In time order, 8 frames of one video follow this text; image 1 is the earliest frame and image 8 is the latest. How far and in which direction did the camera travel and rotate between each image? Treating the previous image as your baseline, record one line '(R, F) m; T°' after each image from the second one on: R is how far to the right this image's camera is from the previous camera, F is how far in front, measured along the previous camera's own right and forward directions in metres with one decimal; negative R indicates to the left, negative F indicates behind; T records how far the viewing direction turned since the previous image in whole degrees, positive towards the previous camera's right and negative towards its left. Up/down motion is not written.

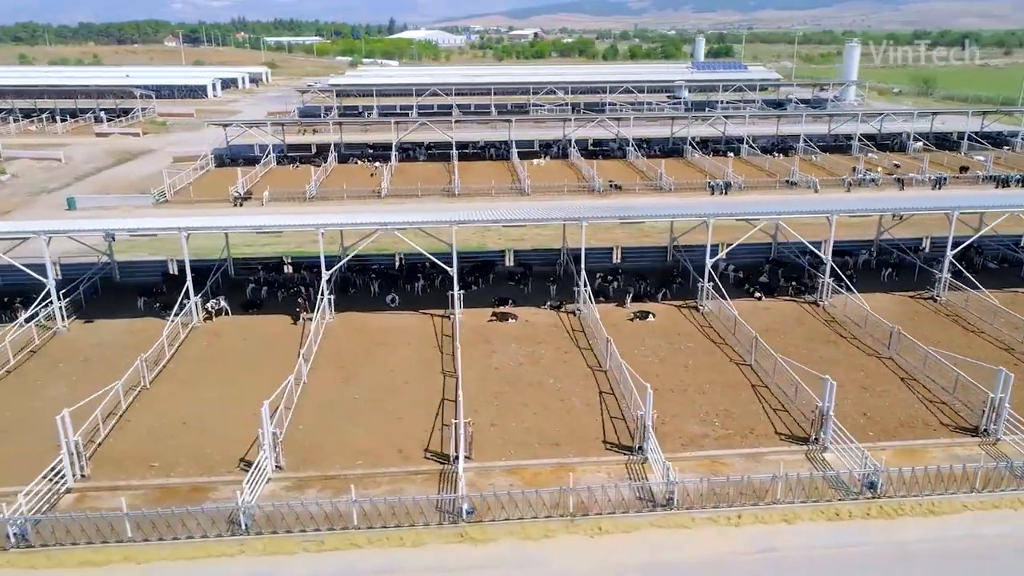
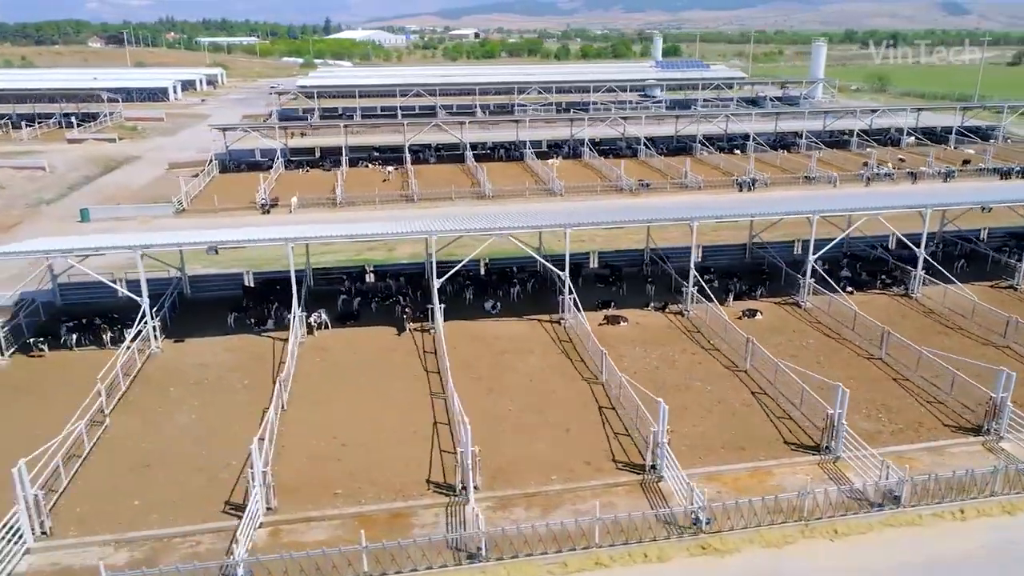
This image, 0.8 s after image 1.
(-5.3, +0.7) m; +5°
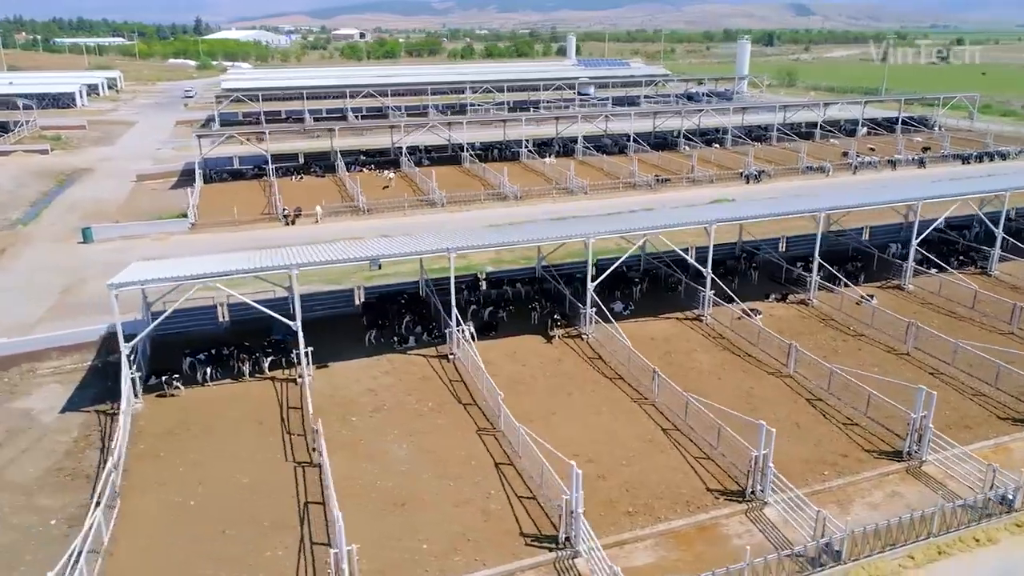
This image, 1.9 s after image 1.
(-7.7, +1.2) m; +9°
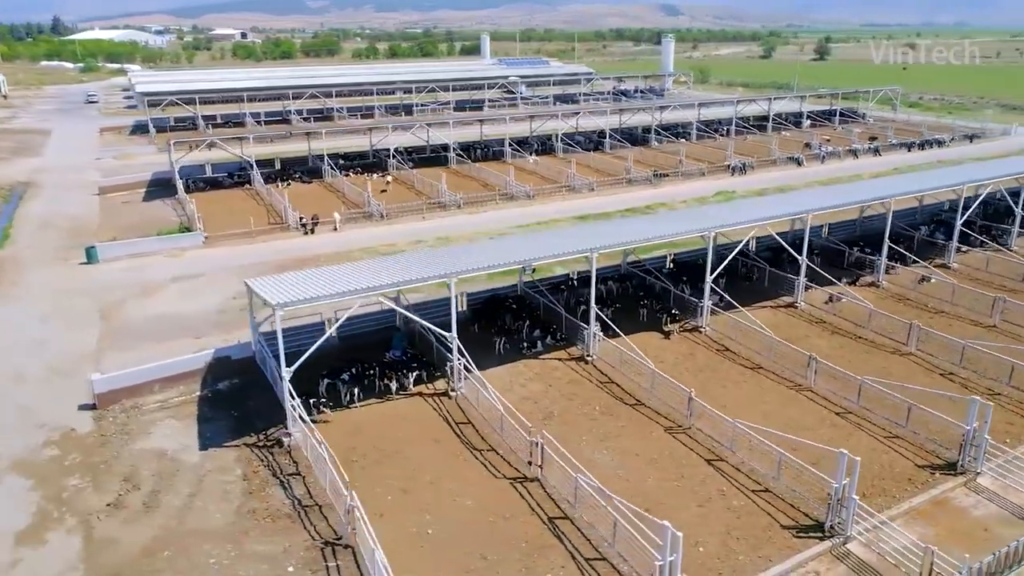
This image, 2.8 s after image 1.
(-6.5, +0.8) m; +9°
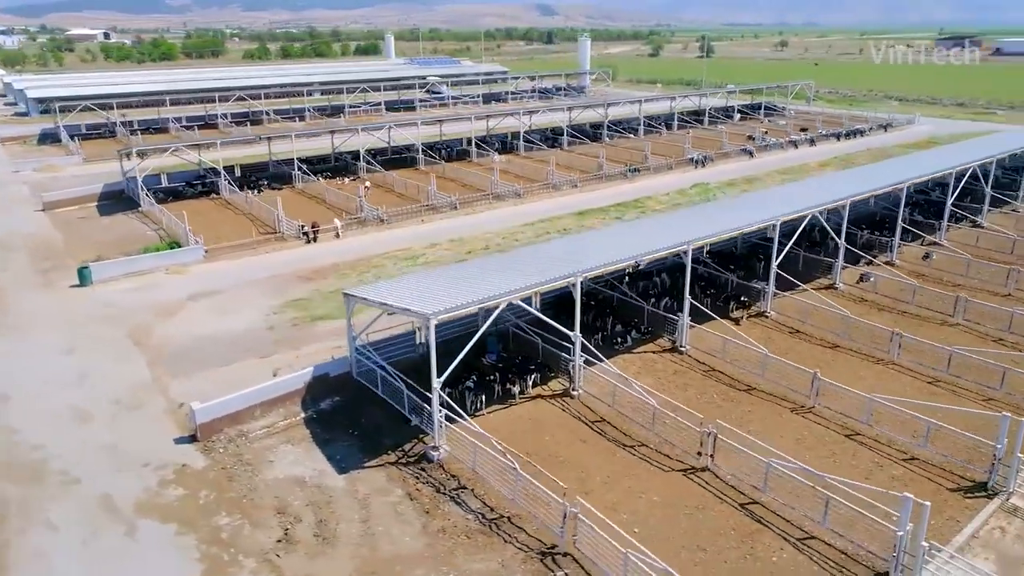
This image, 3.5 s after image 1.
(-5.5, +0.6) m; +9°
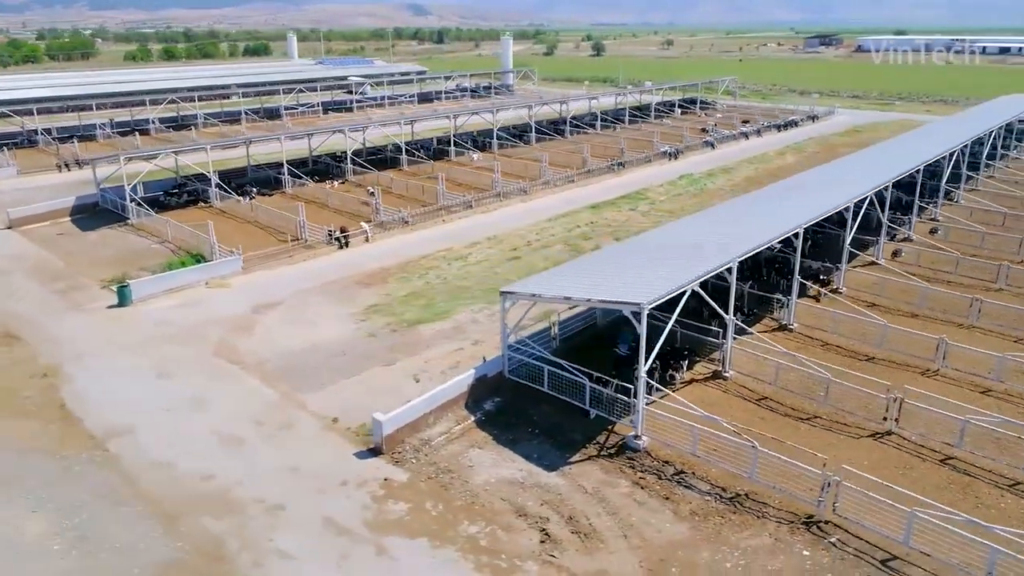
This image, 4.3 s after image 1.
(-6.5, +0.4) m; +9°
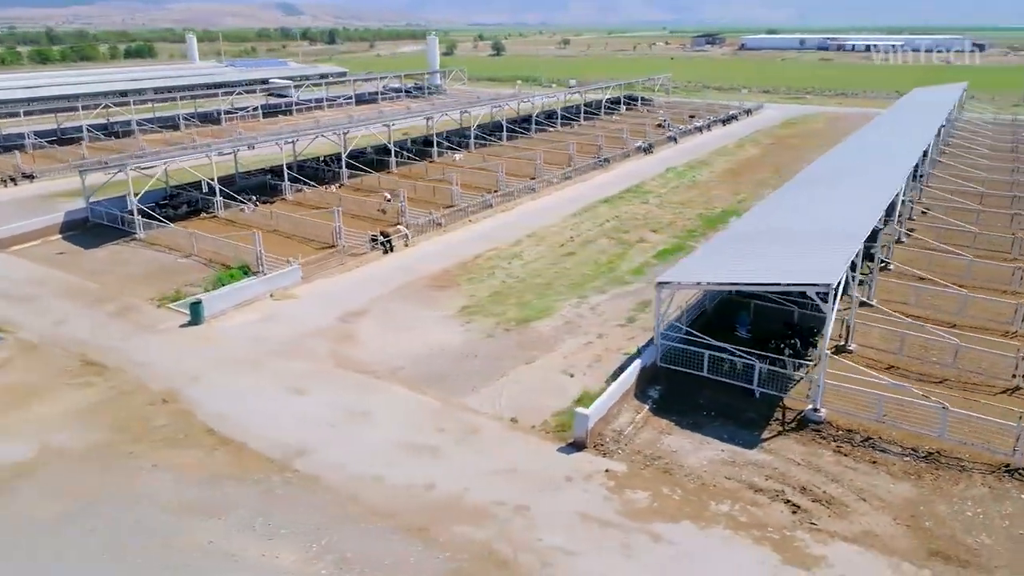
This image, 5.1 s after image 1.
(-6.5, +0.2) m; +9°
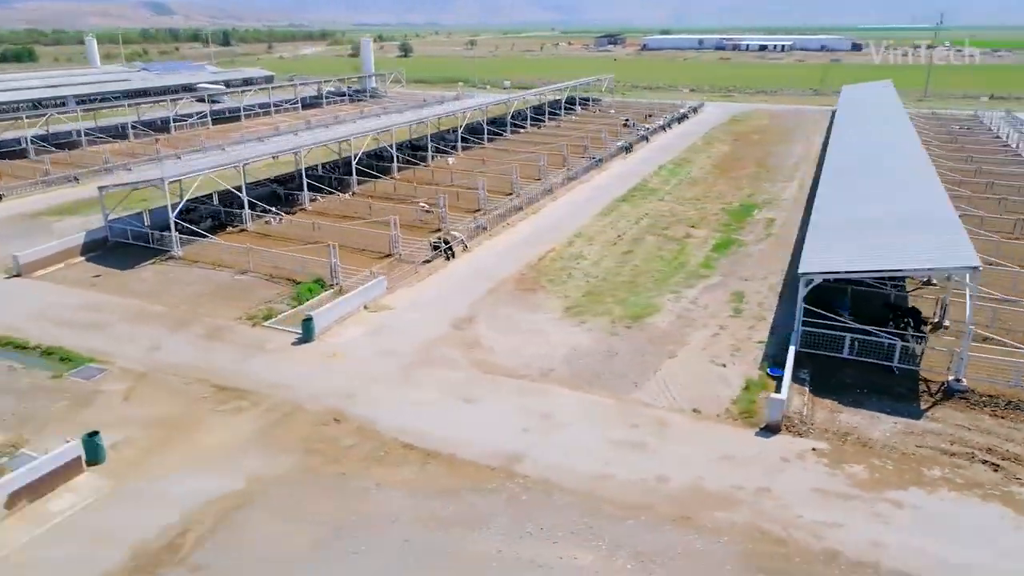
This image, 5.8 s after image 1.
(-6.7, 0.0) m; +8°
